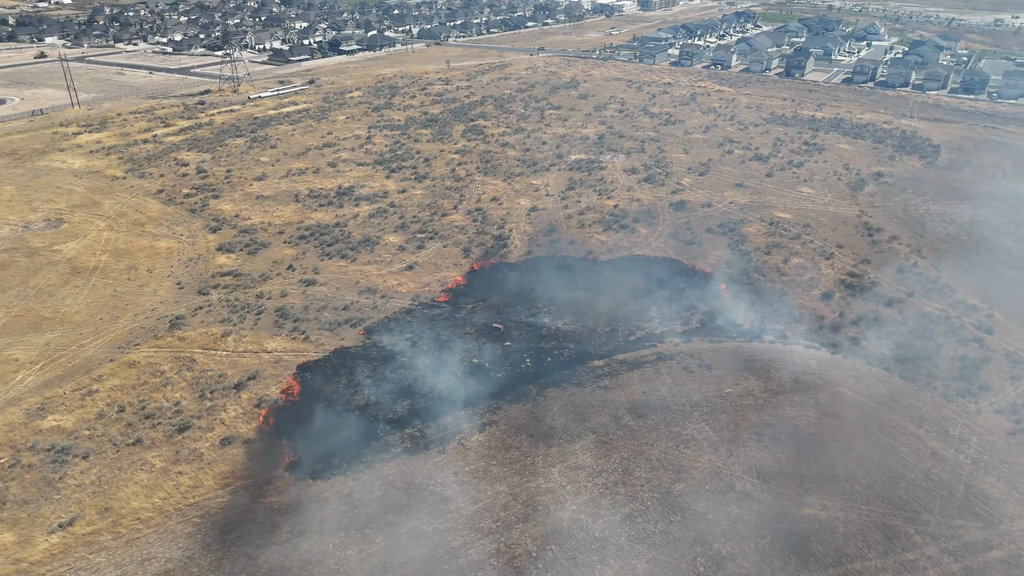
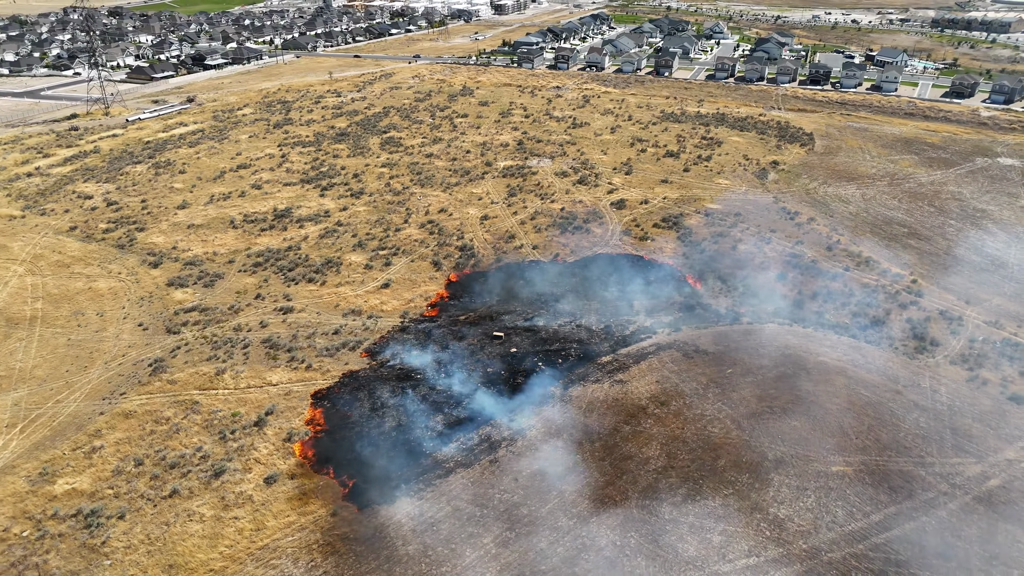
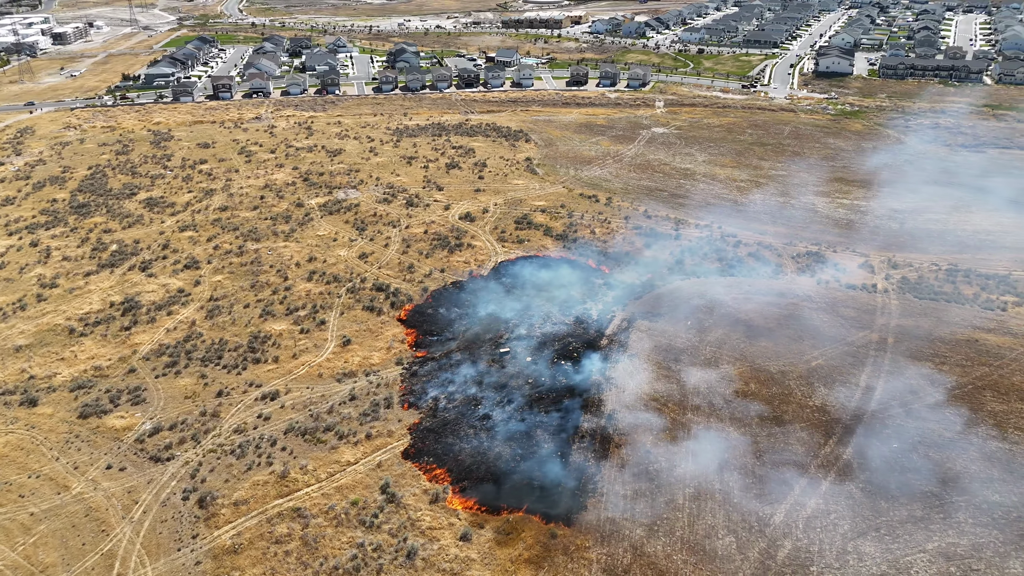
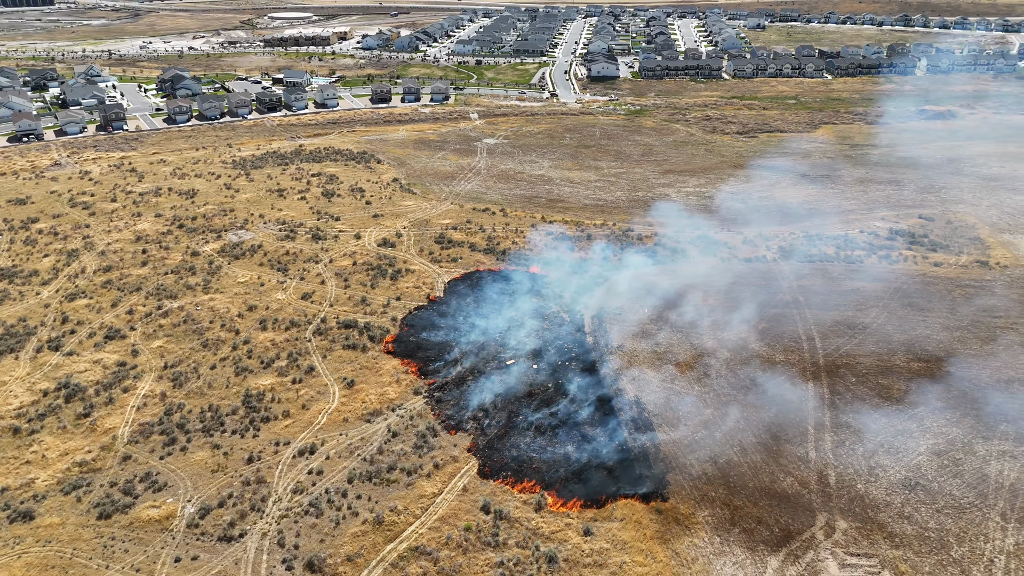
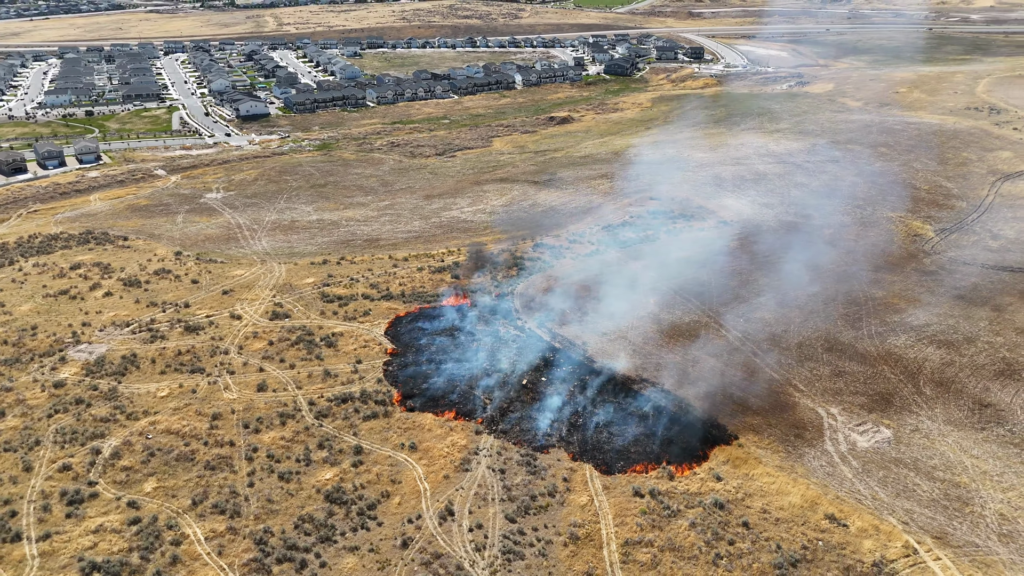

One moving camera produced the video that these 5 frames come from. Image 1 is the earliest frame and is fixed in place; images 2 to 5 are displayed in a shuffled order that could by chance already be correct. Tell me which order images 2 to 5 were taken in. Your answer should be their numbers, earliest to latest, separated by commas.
2, 3, 4, 5
